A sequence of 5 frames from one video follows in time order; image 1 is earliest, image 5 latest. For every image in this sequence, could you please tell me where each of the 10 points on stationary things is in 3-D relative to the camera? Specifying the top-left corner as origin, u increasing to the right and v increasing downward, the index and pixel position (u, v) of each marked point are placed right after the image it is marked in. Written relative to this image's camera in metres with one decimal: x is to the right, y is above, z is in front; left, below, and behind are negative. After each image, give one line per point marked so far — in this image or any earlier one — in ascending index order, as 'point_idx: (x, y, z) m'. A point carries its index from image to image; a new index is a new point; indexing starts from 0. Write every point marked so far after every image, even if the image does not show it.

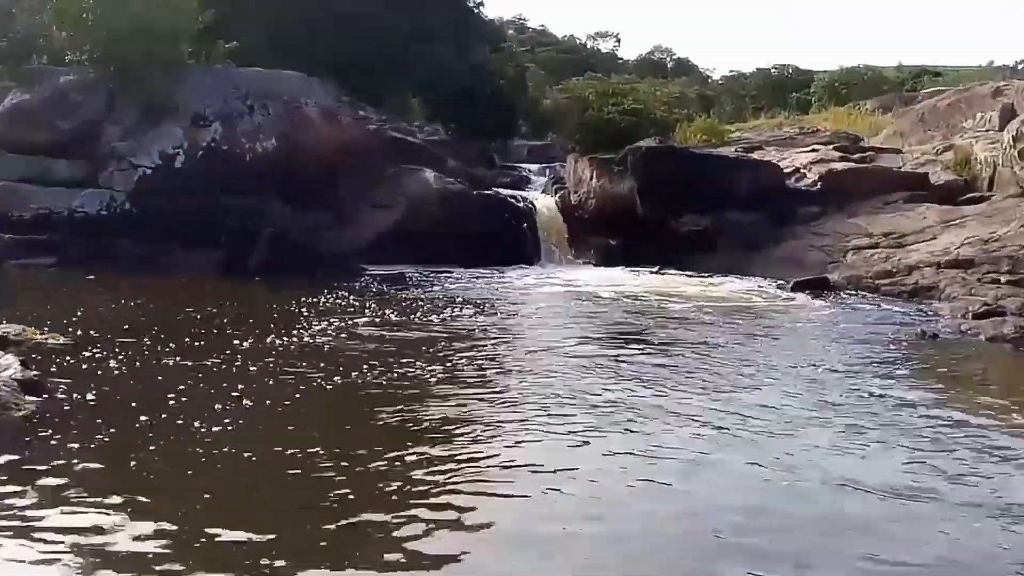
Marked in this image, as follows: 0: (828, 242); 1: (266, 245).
0: (+6.3, +0.9, +20.0) m
1: (-4.7, +0.8, +19.2) m
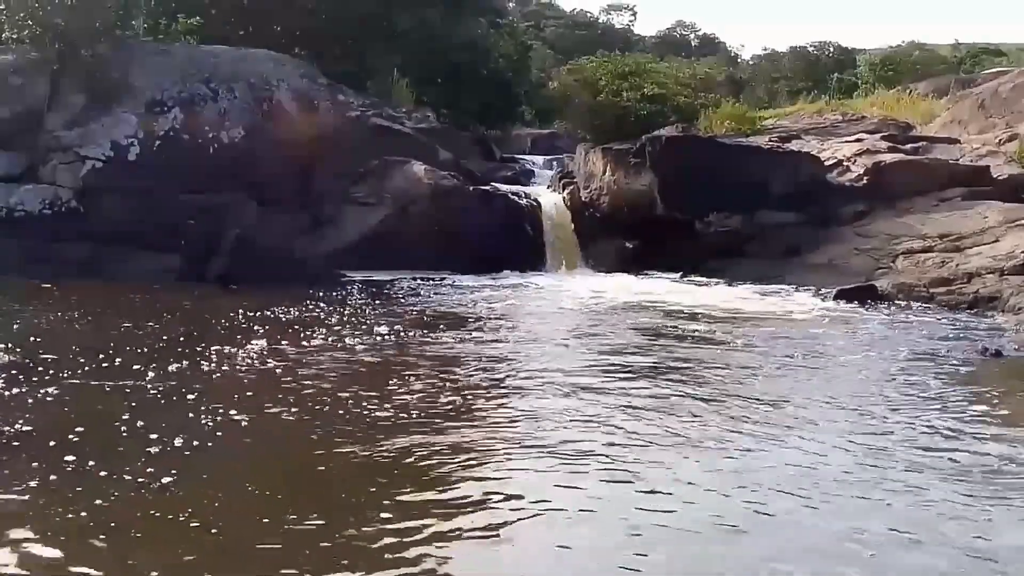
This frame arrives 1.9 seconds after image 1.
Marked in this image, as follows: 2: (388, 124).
0: (+6.3, +0.8, +17.4) m
1: (-4.7, +0.6, +16.8) m
2: (-2.5, +3.3, +19.7) m
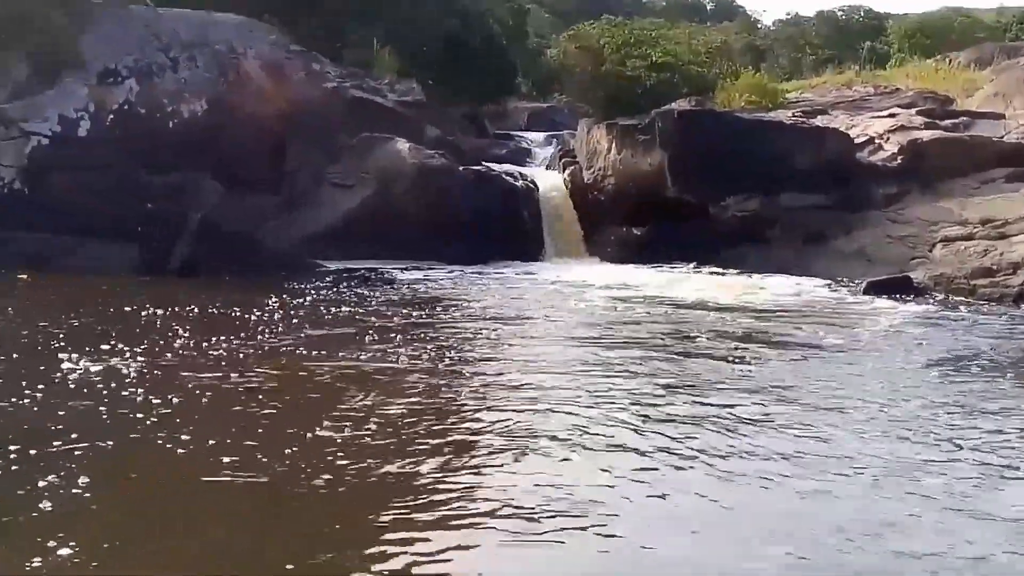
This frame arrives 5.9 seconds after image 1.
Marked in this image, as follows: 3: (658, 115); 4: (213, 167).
0: (+6.2, +0.9, +15.5) m
1: (-4.8, +0.8, +15.0) m
2: (-2.6, +3.5, +17.9) m
3: (+2.6, +3.0, +17.2) m
4: (-4.9, +2.0, +16.2) m
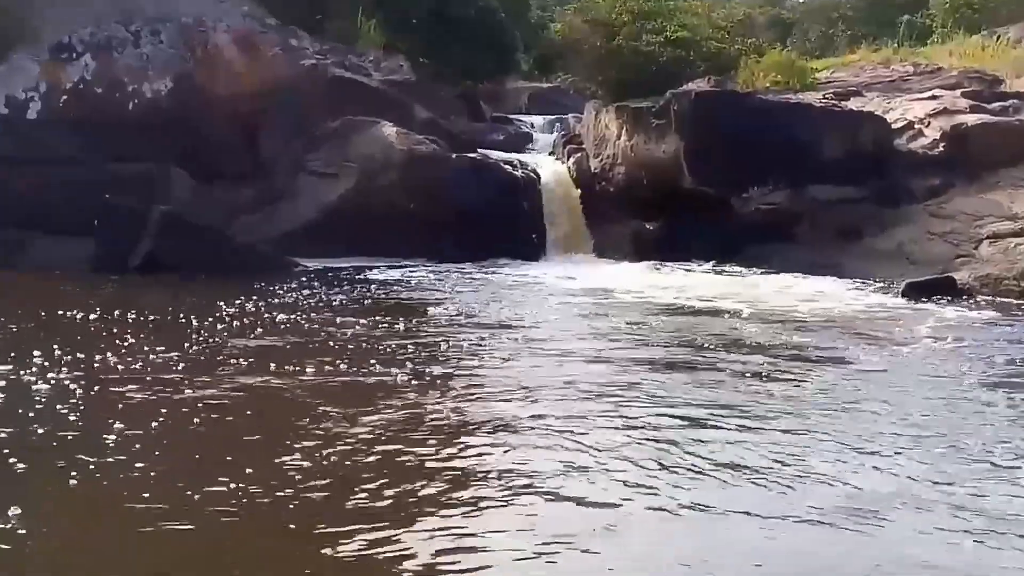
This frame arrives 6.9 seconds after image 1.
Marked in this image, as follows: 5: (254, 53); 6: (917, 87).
0: (+6.2, +0.8, +13.9) m
1: (-4.9, +0.8, +13.5) m
2: (-2.6, +3.5, +16.3) m
3: (+2.5, +3.0, +15.5) m
4: (-4.9, +2.0, +14.6) m
5: (-3.8, +3.5, +14.9) m
6: (+7.0, +3.5, +17.2) m
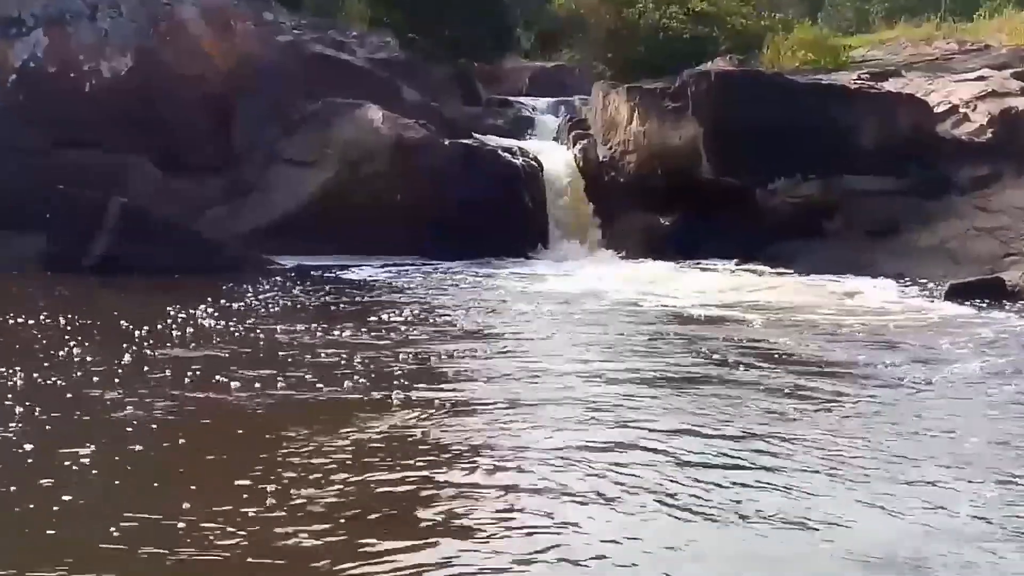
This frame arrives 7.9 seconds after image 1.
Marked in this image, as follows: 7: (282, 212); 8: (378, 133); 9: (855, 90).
0: (+6.2, +0.8, +12.4) m
1: (-4.9, +0.8, +12.0) m
2: (-2.6, +3.5, +14.9) m
3: (+2.6, +2.9, +14.1) m
4: (-4.9, +2.0, +13.2) m
5: (-3.8, +3.5, +13.4) m
6: (+7.0, +3.4, +15.7) m
7: (-3.1, +1.0, +13.3) m
8: (-1.8, +2.1, +13.4) m
9: (+4.7, +2.7, +13.8) m
